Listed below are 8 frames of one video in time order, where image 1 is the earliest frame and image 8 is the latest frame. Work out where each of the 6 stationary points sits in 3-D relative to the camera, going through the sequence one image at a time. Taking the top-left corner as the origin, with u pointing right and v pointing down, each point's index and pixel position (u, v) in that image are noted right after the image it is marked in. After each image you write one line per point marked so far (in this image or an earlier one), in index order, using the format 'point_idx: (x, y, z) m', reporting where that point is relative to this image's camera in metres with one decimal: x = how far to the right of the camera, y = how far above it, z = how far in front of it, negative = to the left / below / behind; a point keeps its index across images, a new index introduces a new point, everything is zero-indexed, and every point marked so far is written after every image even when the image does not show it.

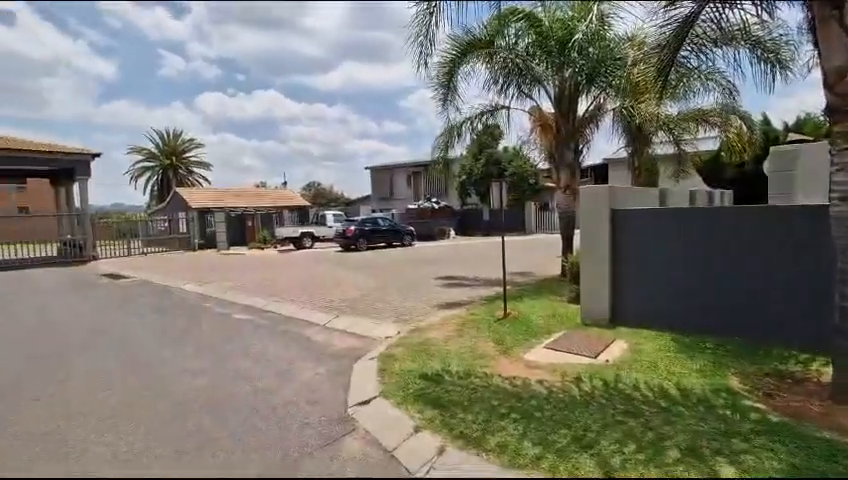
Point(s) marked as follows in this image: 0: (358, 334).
0: (-1.2, -1.7, +7.4) m
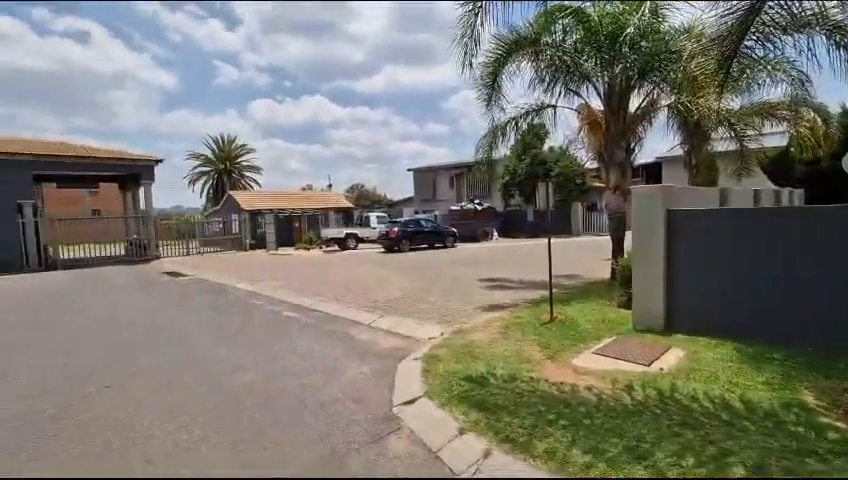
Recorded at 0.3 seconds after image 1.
0: (-0.4, -1.7, +7.5) m
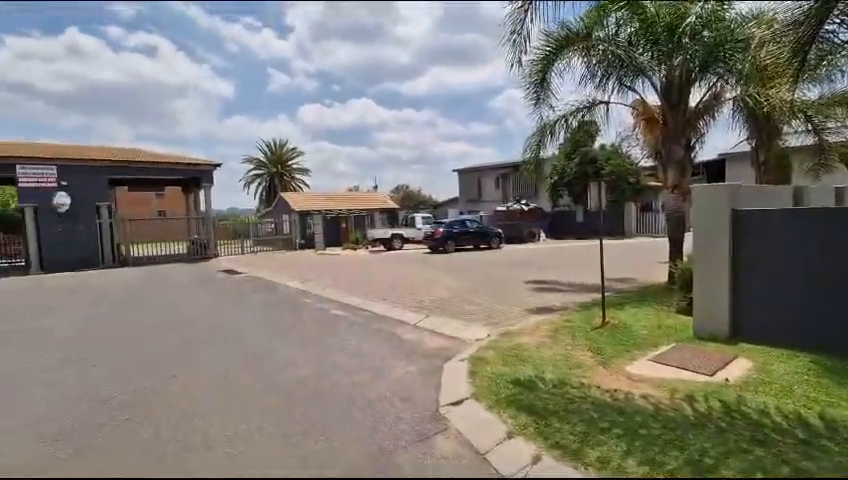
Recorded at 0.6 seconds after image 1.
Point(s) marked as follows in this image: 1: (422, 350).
0: (+0.4, -1.7, +7.5) m
1: (0.0, -1.8, +6.8) m
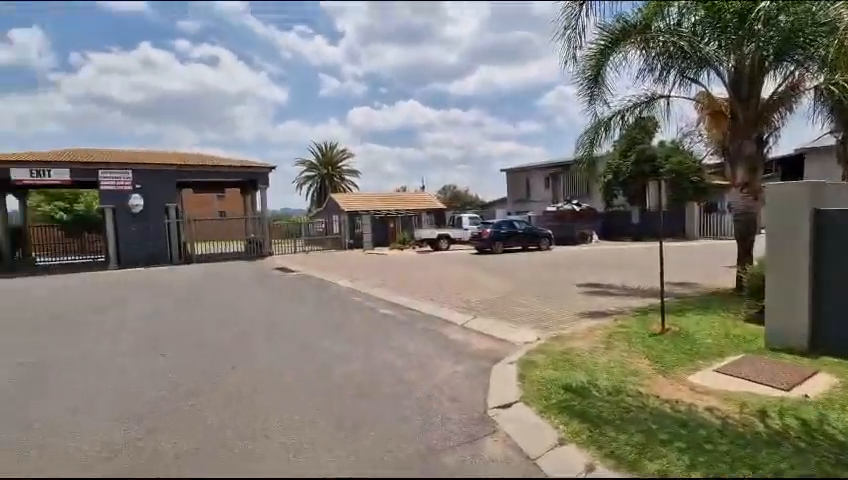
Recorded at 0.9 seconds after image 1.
0: (+1.3, -1.7, +7.4) m
1: (+0.7, -1.8, +6.7) m
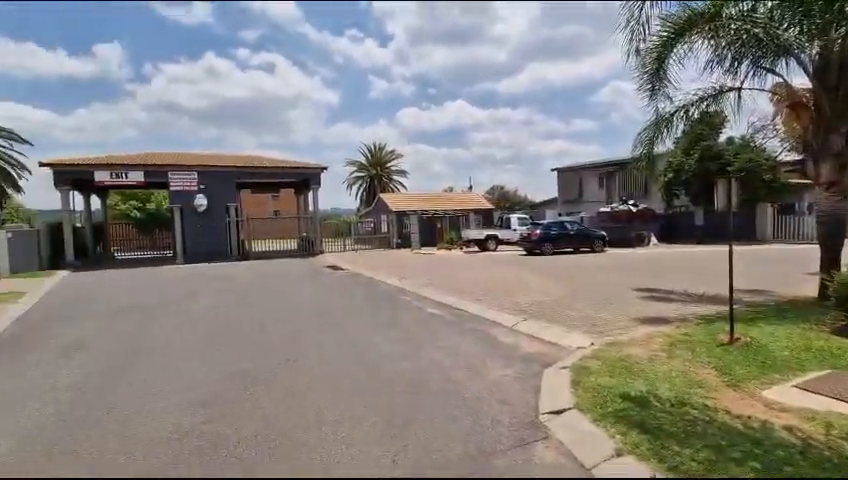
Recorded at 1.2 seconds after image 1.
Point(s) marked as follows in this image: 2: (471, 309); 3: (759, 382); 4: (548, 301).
0: (+2.1, -1.7, +7.2) m
1: (+1.5, -1.8, +6.6) m
2: (+1.1, -1.6, +10.0) m
3: (+3.9, -1.6, +4.9) m
4: (+3.0, -1.5, +10.0) m
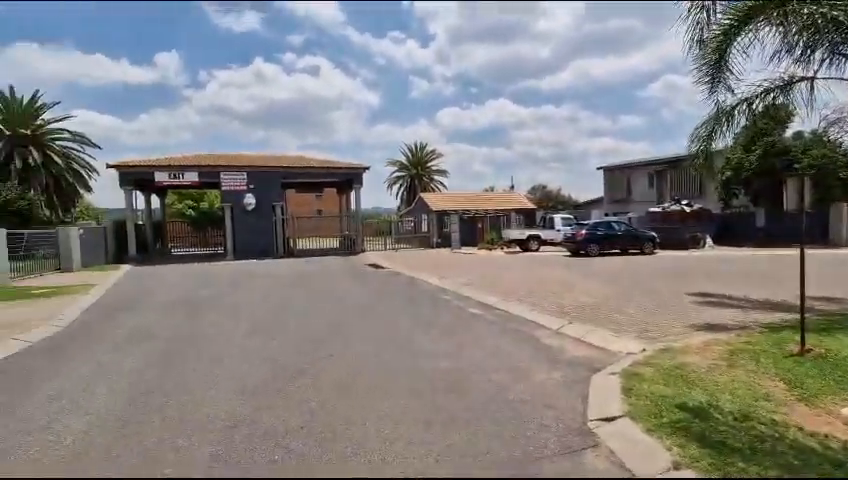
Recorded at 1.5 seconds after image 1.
0: (+2.8, -1.7, +6.9) m
1: (+2.1, -1.8, +6.4) m
2: (+2.1, -1.6, +9.8) m
3: (+4.3, -1.7, +4.4) m
4: (+3.9, -1.5, +9.7) m
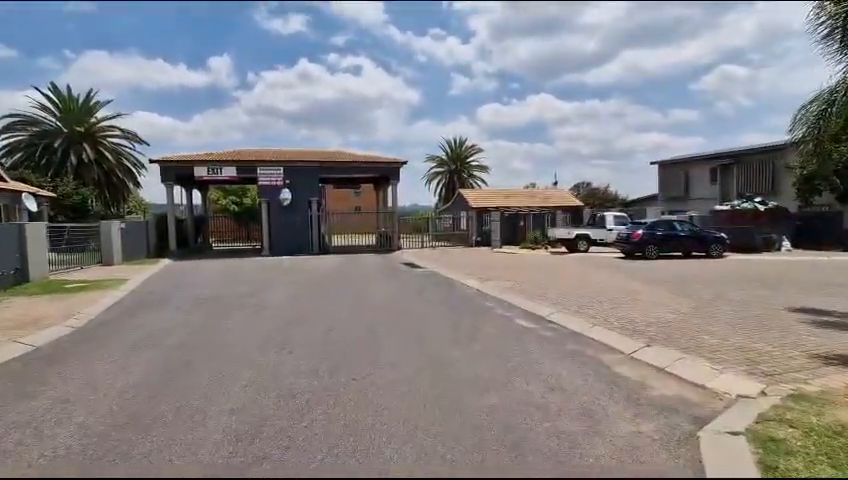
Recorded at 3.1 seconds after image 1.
0: (+3.3, -1.8, +5.4) m
1: (+2.6, -1.8, +4.9) m
2: (+2.9, -1.7, +8.3) m
3: (+4.7, -1.7, +2.7) m
4: (+4.7, -1.5, +8.0) m
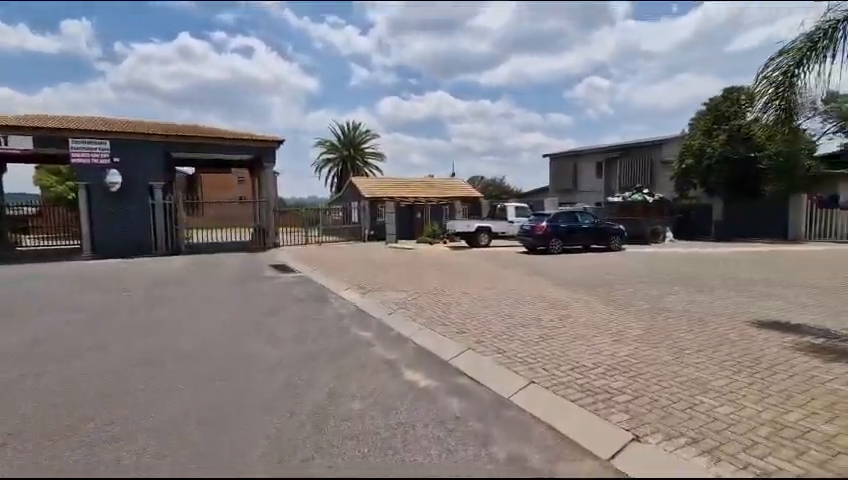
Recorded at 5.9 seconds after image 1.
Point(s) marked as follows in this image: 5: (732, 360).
0: (+1.9, -1.8, +2.3) m
1: (+1.4, -1.9, +1.7) m
2: (+0.8, -1.7, +5.1) m
3: (+3.8, -1.8, +0.1) m
4: (+2.7, -1.5, +5.2) m
5: (+3.8, -1.5, +5.4) m
